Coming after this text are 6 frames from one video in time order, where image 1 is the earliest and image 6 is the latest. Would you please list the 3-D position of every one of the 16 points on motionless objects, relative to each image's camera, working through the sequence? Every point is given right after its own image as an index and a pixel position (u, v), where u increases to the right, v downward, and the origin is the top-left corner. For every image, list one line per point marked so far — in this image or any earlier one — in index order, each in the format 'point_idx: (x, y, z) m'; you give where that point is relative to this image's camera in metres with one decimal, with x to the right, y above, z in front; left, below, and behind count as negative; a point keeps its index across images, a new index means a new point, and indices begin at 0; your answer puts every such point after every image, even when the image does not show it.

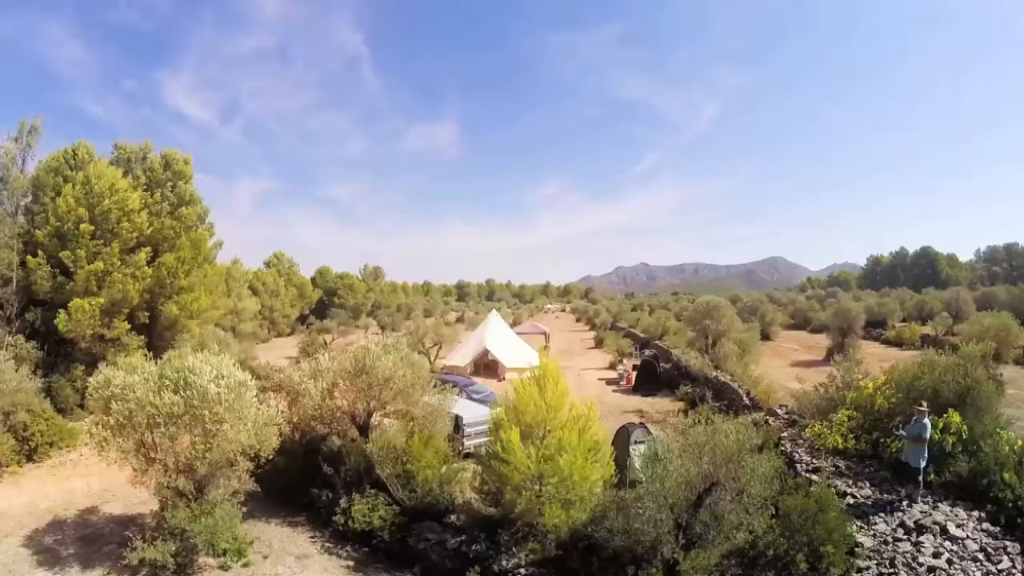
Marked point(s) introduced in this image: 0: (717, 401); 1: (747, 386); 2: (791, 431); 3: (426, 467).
0: (+7.8, -4.3, +19.8) m
1: (+8.9, -3.7, +19.6) m
2: (+7.8, -4.0, +14.3) m
3: (-1.8, -3.7, +10.8) m
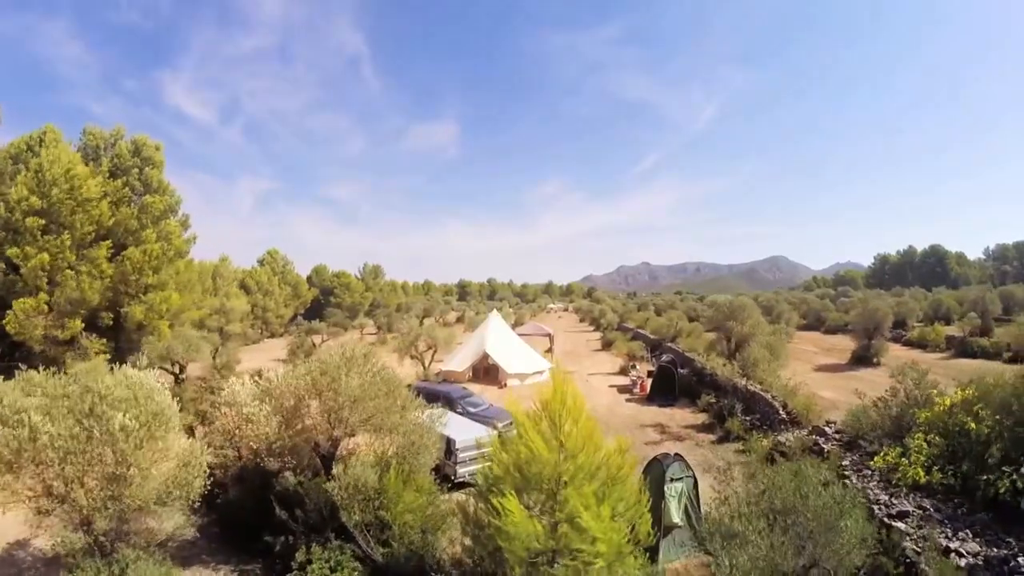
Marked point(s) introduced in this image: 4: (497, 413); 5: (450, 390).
0: (+7.9, -4.2, +17.4) m
1: (+9.0, -3.6, +17.2) m
2: (+7.9, -3.9, +11.9) m
3: (-1.7, -3.6, +8.5) m
4: (-0.4, -3.8, +15.8) m
5: (-2.0, -3.2, +16.4) m
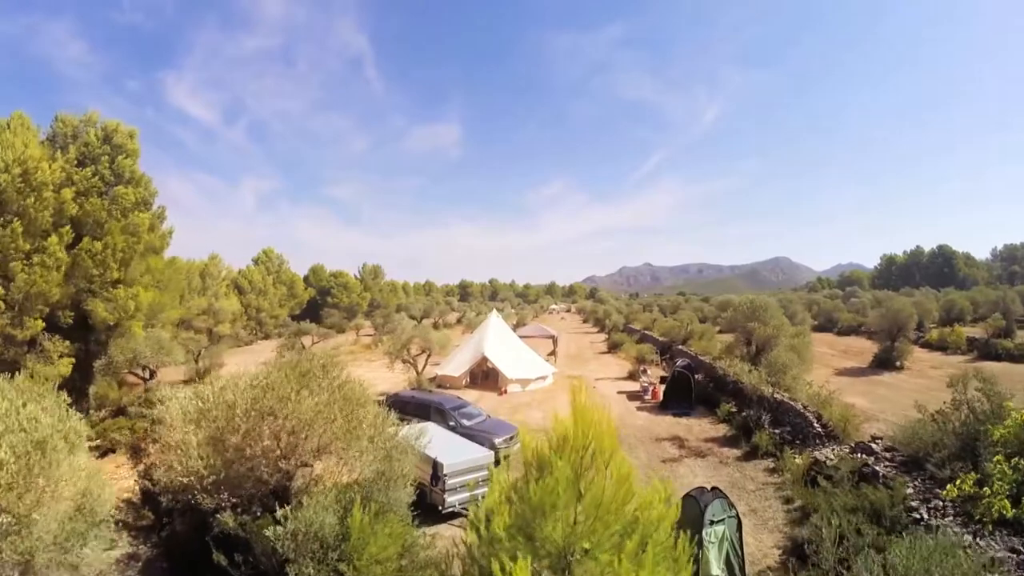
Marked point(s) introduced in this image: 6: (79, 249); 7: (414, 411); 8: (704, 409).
0: (+7.9, -4.1, +15.5) m
1: (+9.0, -3.5, +15.3) m
2: (+7.8, -3.8, +10.1) m
3: (-1.8, -3.5, +6.6) m
4: (-0.4, -3.7, +13.9) m
5: (-2.0, -3.1, +14.6) m
6: (-16.2, +1.4, +19.5) m
7: (-2.7, -3.4, +14.4) m
8: (+6.9, -4.3, +18.6) m
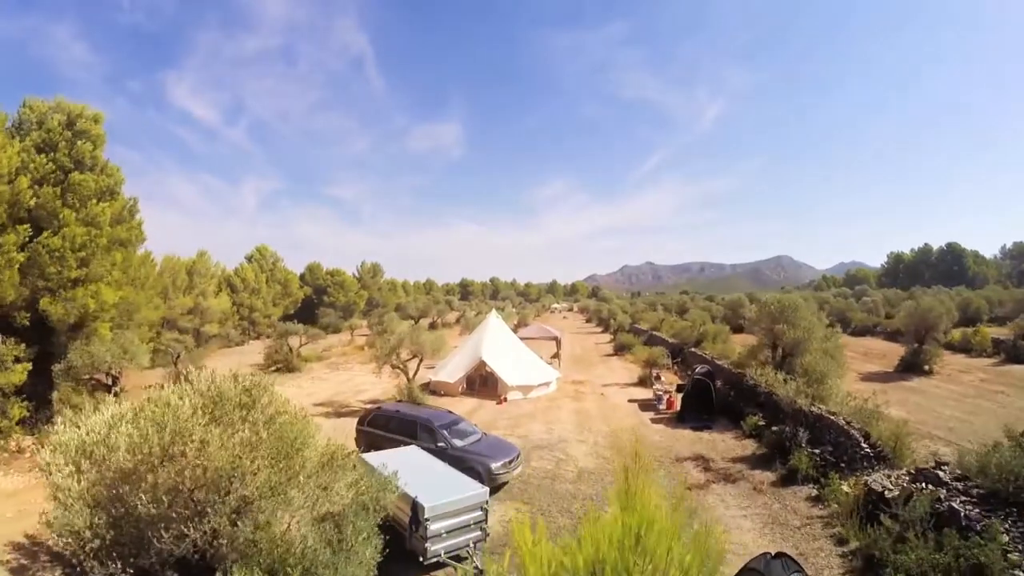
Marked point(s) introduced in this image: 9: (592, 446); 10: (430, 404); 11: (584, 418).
0: (+7.8, -4.1, +13.5) m
1: (+9.0, -3.5, +13.3) m
2: (+7.8, -3.7, +8.1) m
3: (-1.8, -3.5, +4.7) m
4: (-0.4, -3.7, +12.0) m
5: (-2.0, -3.1, +12.7) m
6: (-16.2, +1.5, +17.6) m
7: (-2.7, -3.3, +12.4) m
8: (+6.9, -4.3, +16.6) m
9: (+2.2, -4.3, +14.2) m
10: (-3.1, -4.4, +19.5) m
11: (+2.4, -4.3, +17.1) m
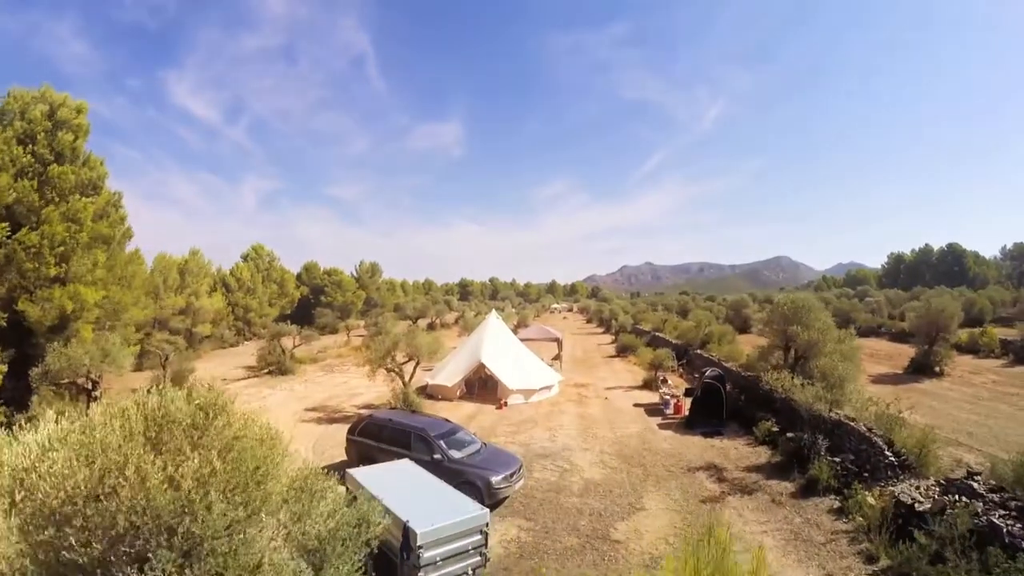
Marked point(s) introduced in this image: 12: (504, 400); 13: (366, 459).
0: (+7.9, -4.1, +12.7) m
1: (+9.0, -3.5, +12.5) m
2: (+7.8, -3.7, +7.3) m
3: (-1.8, -3.5, +3.9) m
4: (-0.4, -3.6, +11.2) m
5: (-2.0, -3.0, +11.8) m
6: (-16.2, +1.5, +16.8) m
7: (-2.7, -3.3, +11.6) m
8: (+6.9, -4.3, +15.8) m
9: (+2.2, -4.3, +13.4) m
10: (-3.1, -4.4, +18.7) m
11: (+2.4, -4.3, +16.3) m
12: (-0.3, -4.2, +19.3) m
13: (-3.4, -3.9, +12.0) m
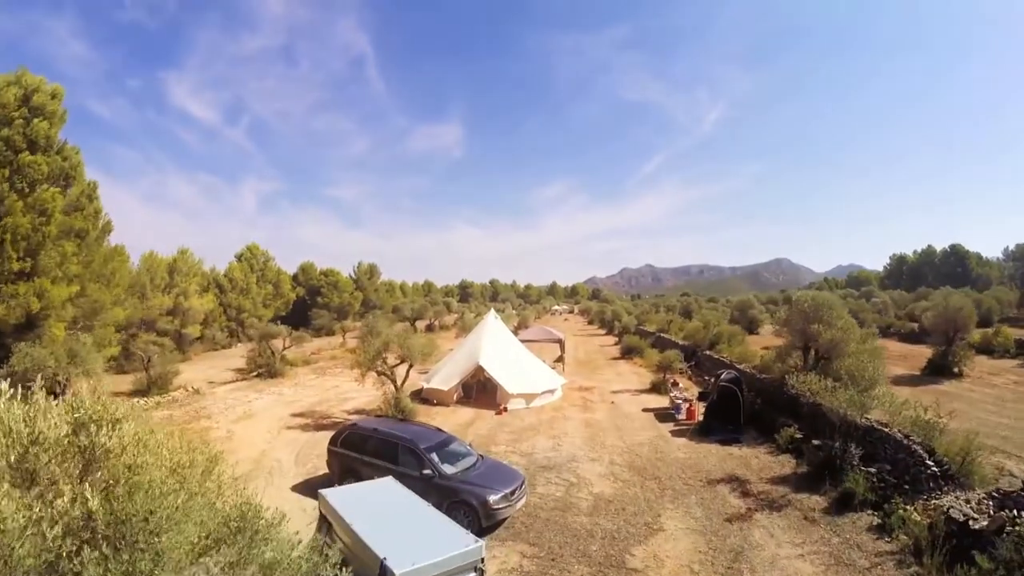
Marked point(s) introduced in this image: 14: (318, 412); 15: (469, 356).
0: (+7.9, -3.9, +11.5) m
1: (+9.0, -3.3, +11.3) m
2: (+7.8, -3.5, +6.1) m
3: (-1.8, -3.3, +2.7) m
4: (-0.4, -3.5, +9.9) m
5: (-2.0, -2.9, +10.6) m
6: (-16.2, +1.6, +15.6) m
7: (-2.7, -3.2, +10.4) m
8: (+6.9, -4.1, +14.6) m
9: (+2.2, -4.2, +12.2) m
10: (-3.1, -4.3, +17.5) m
11: (+2.4, -4.1, +15.1) m
12: (-0.3, -4.1, +18.1) m
13: (-3.4, -3.8, +10.8) m
14: (-7.4, -4.7, +19.9) m
15: (-1.6, -2.5, +19.3) m
